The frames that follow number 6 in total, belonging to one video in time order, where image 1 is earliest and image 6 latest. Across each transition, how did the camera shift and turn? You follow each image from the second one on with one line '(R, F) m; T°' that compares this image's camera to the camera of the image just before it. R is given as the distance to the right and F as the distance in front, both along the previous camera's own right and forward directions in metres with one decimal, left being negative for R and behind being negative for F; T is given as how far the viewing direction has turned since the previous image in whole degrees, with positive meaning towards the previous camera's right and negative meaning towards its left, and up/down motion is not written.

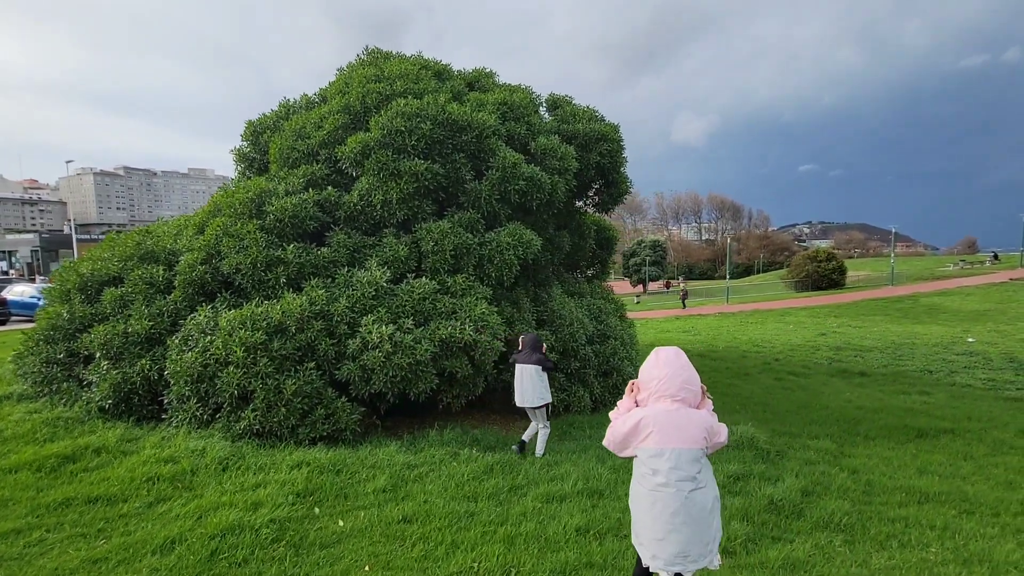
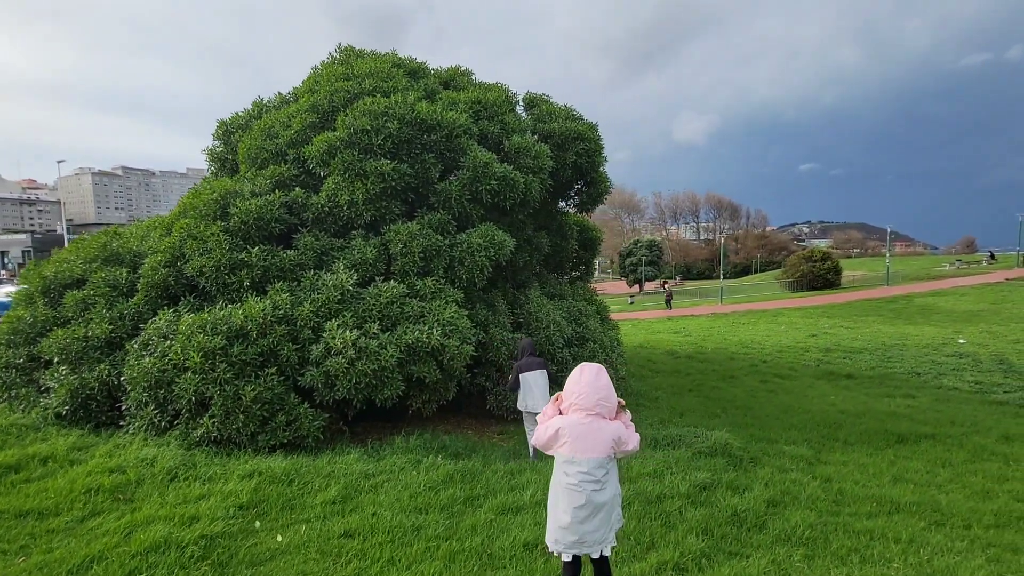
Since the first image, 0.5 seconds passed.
(+0.3, +0.1) m; 0°
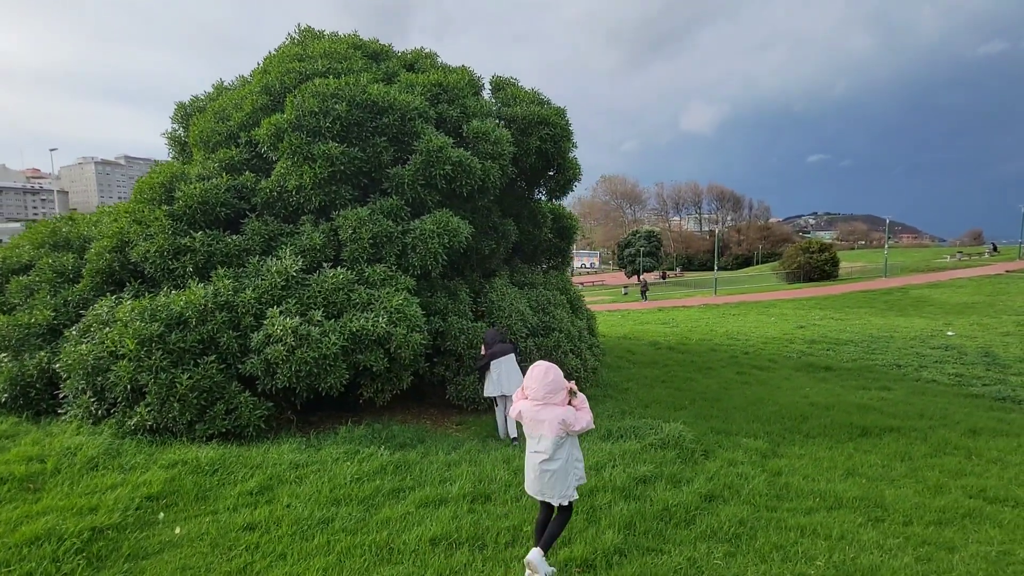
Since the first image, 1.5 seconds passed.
(+0.6, +0.1) m; 0°
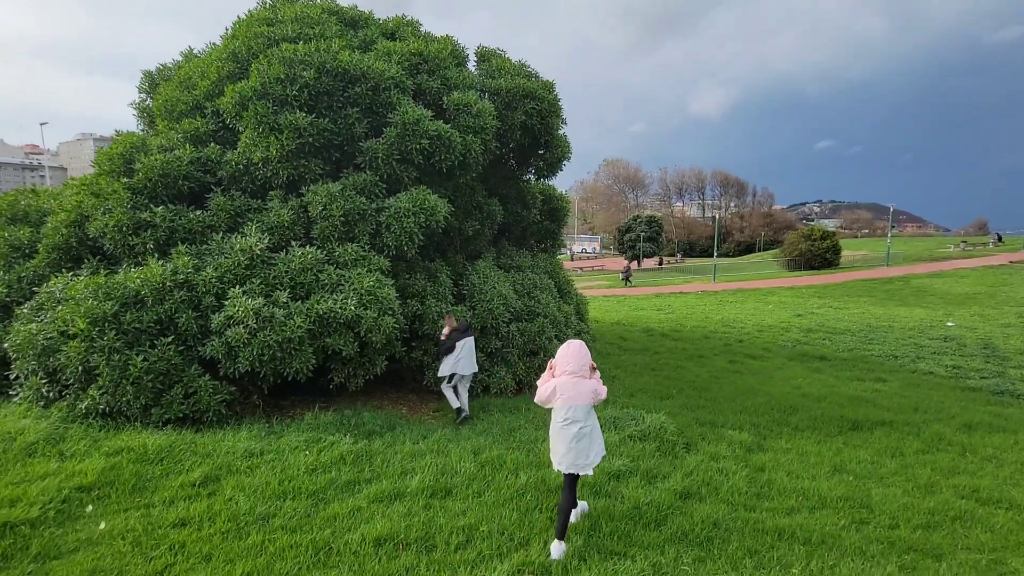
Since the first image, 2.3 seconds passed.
(+0.2, +0.3) m; 0°
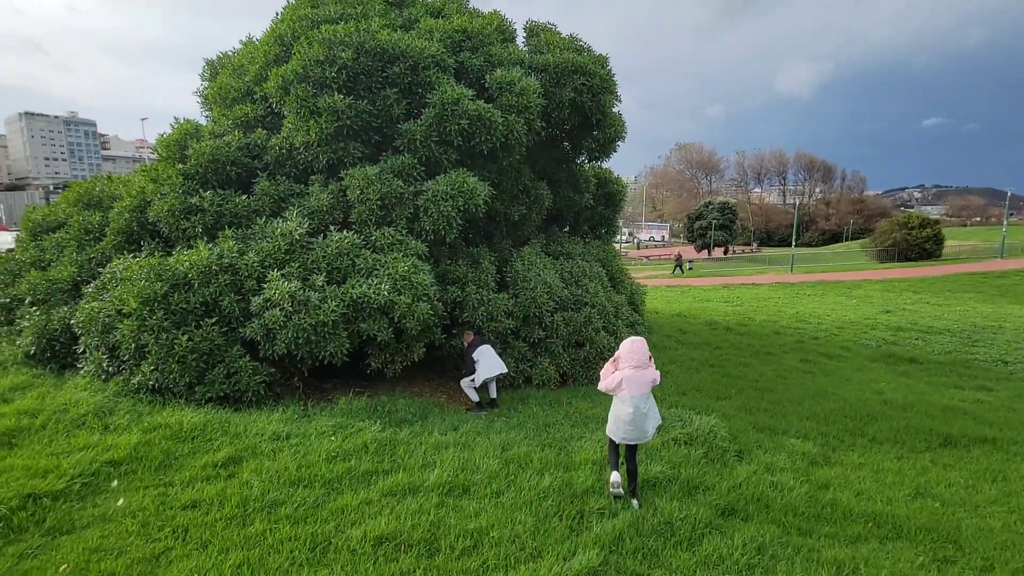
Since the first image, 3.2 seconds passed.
(+0.3, +0.3) m; -7°
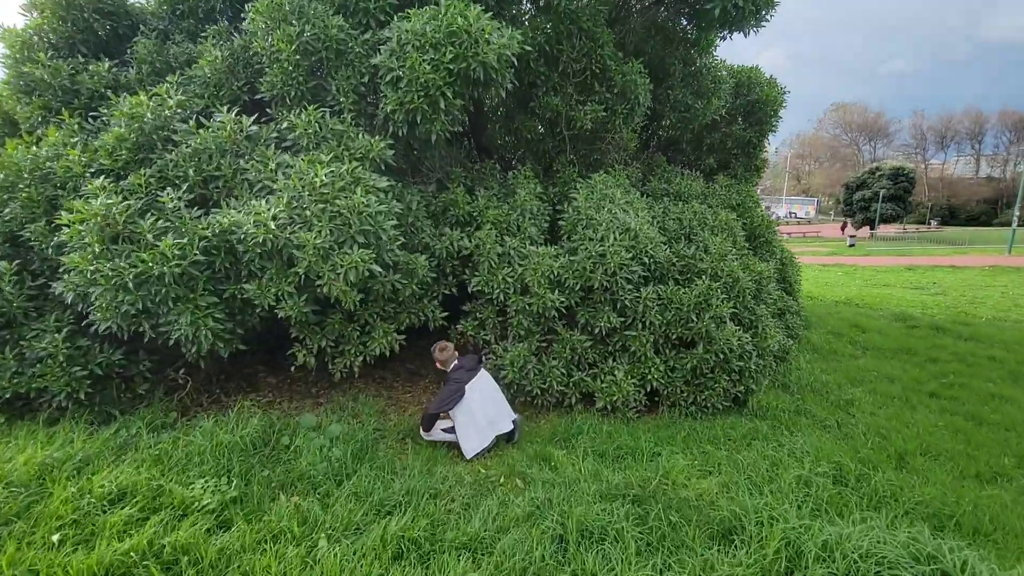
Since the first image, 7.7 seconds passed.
(+0.4, +2.6) m; -13°
